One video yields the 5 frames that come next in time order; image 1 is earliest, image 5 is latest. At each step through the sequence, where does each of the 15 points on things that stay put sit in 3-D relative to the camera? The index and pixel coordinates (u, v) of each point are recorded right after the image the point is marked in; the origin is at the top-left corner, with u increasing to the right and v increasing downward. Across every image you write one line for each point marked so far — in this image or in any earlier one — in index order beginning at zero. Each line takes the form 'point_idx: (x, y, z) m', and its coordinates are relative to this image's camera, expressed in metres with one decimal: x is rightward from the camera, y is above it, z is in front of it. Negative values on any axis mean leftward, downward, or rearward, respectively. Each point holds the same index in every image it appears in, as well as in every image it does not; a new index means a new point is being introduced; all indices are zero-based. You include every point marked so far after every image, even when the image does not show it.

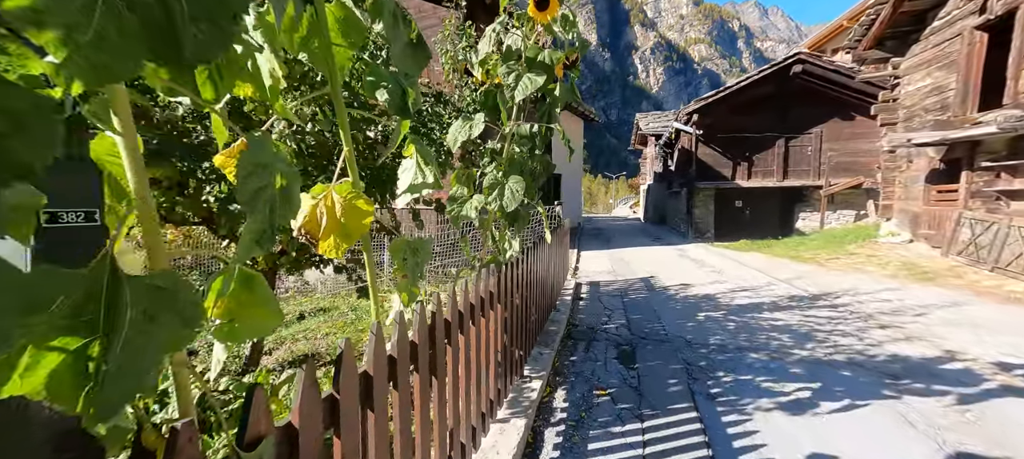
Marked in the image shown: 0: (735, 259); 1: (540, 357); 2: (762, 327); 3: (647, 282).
0: (+5.5, -0.8, +11.4) m
1: (+0.3, -1.2, +4.2) m
2: (+3.0, -1.2, +5.6) m
3: (+2.5, -1.0, +8.8) m
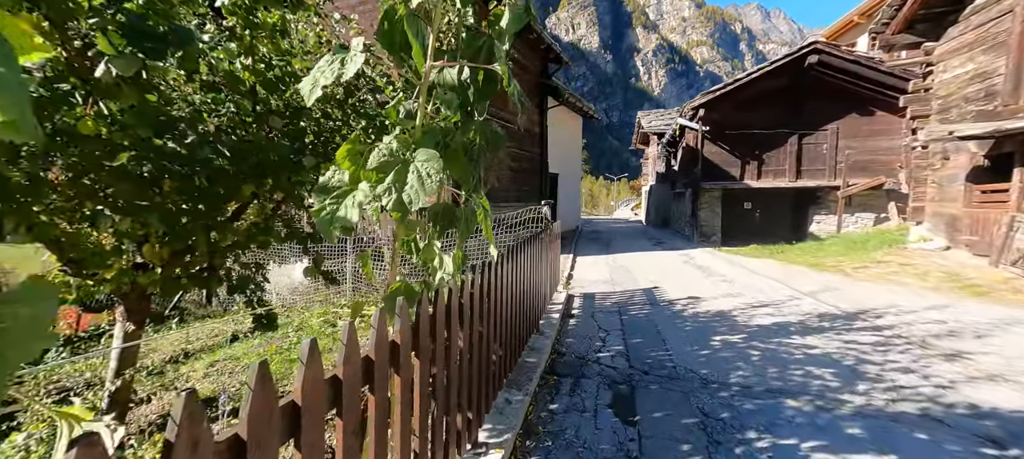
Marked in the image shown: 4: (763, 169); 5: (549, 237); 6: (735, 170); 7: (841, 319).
0: (+5.2, -0.8, +10.2) m
1: (0.0, -1.2, +3.1) m
2: (+2.7, -1.2, +4.5) m
3: (+2.3, -1.1, +7.6) m
4: (+8.5, +2.0, +15.7) m
5: (+0.6, -0.1, +7.2) m
6: (+7.7, +2.0, +16.1) m
7: (+4.1, -1.1, +5.8) m
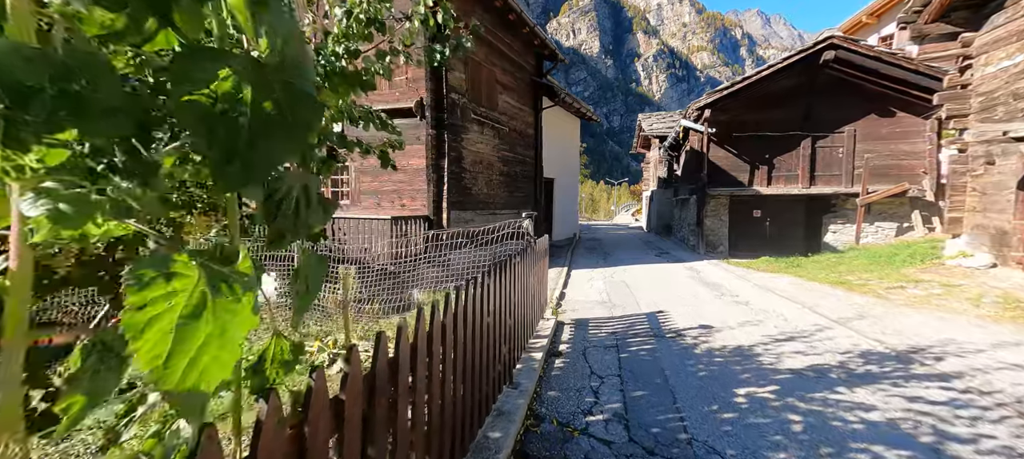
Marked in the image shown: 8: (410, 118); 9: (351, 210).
0: (+5.0, -1.1, +9.1) m
1: (-0.3, -1.4, +2.0) m
2: (+2.5, -1.4, +3.3) m
3: (+2.0, -1.3, +6.5) m
4: (+8.2, +1.7, +14.6) m
5: (+0.3, -0.3, +6.1) m
6: (+7.5, +1.7, +14.9) m
7: (+3.8, -1.3, +4.7) m
8: (-2.4, +2.6, +10.9) m
9: (-4.0, +0.5, +11.5) m
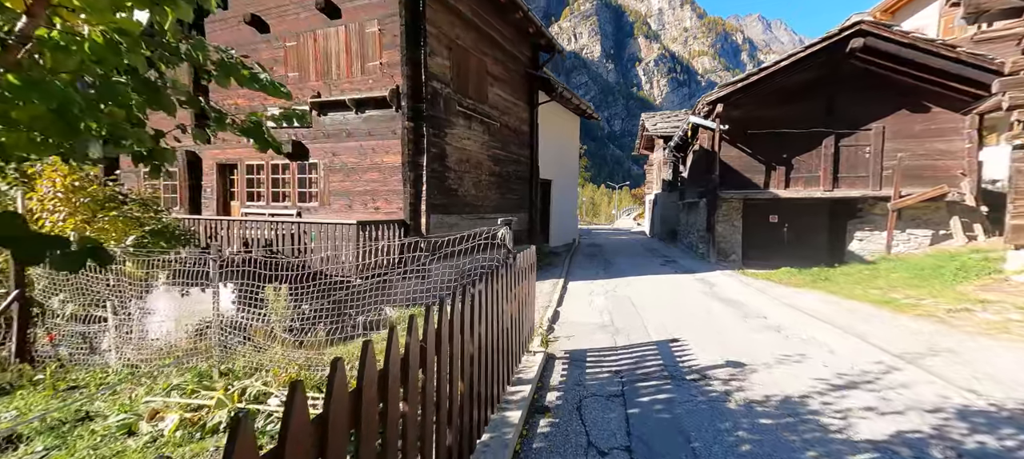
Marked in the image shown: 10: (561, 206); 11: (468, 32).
0: (+4.7, -1.2, +7.7) m
1: (-0.6, -1.4, +0.6) m
2: (+2.2, -1.5, +2.0) m
3: (+1.7, -1.4, +5.2) m
4: (+8.0, +1.5, +13.3) m
5: (0.0, -0.4, +4.7) m
6: (+7.2, +1.5, +13.6) m
7: (+3.6, -1.4, +3.3) m
8: (-2.6, +2.5, +9.6) m
9: (-4.2, +0.4, +10.2) m
10: (+2.0, +1.0, +18.7) m
11: (-1.1, +4.8, +11.3) m
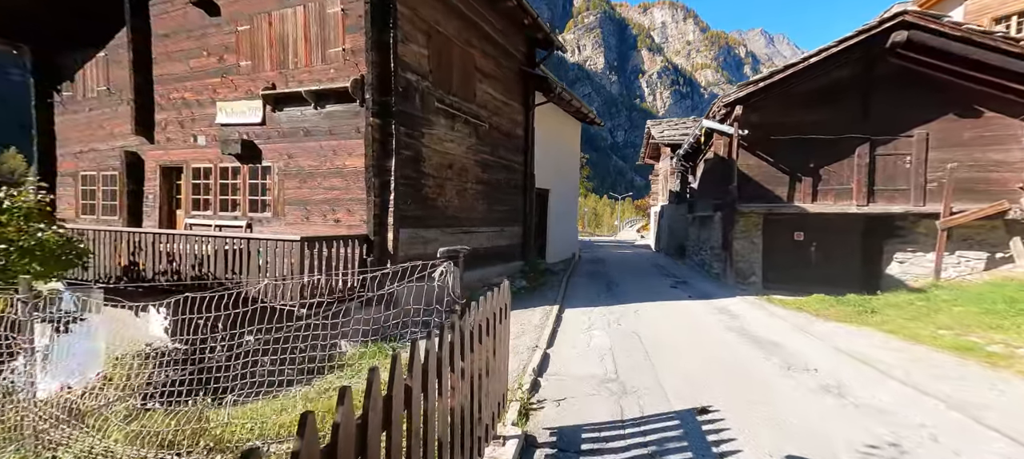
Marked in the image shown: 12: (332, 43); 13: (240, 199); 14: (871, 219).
0: (+4.4, -1.6, +6.1) m
1: (-0.9, -1.6, -0.9) m
2: (+1.9, -1.7, +0.4) m
3: (+1.4, -1.6, +3.6) m
4: (+7.8, +1.0, +11.7) m
5: (-0.2, -0.6, +3.2) m
6: (+7.0, +1.1, +12.0) m
7: (+3.3, -1.7, +1.7) m
8: (-2.8, +2.2, +8.1) m
9: (-4.5, +0.1, +8.7) m
10: (+1.8, +0.5, +17.2) m
11: (-1.3, +4.5, +9.9) m
12: (-3.1, +3.2, +8.0) m
13: (-5.3, +0.6, +9.0) m
14: (+9.0, +0.3, +11.7) m
